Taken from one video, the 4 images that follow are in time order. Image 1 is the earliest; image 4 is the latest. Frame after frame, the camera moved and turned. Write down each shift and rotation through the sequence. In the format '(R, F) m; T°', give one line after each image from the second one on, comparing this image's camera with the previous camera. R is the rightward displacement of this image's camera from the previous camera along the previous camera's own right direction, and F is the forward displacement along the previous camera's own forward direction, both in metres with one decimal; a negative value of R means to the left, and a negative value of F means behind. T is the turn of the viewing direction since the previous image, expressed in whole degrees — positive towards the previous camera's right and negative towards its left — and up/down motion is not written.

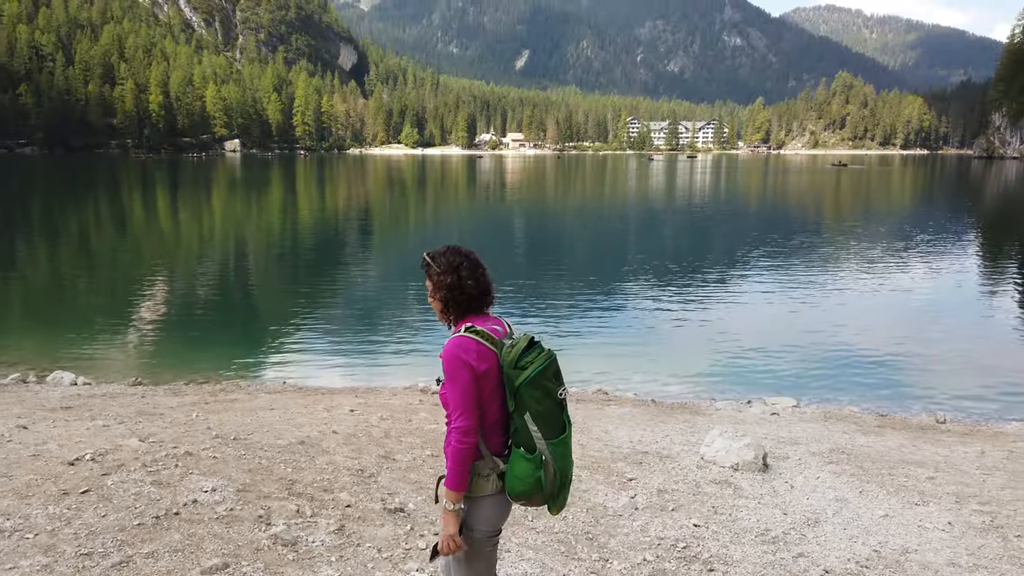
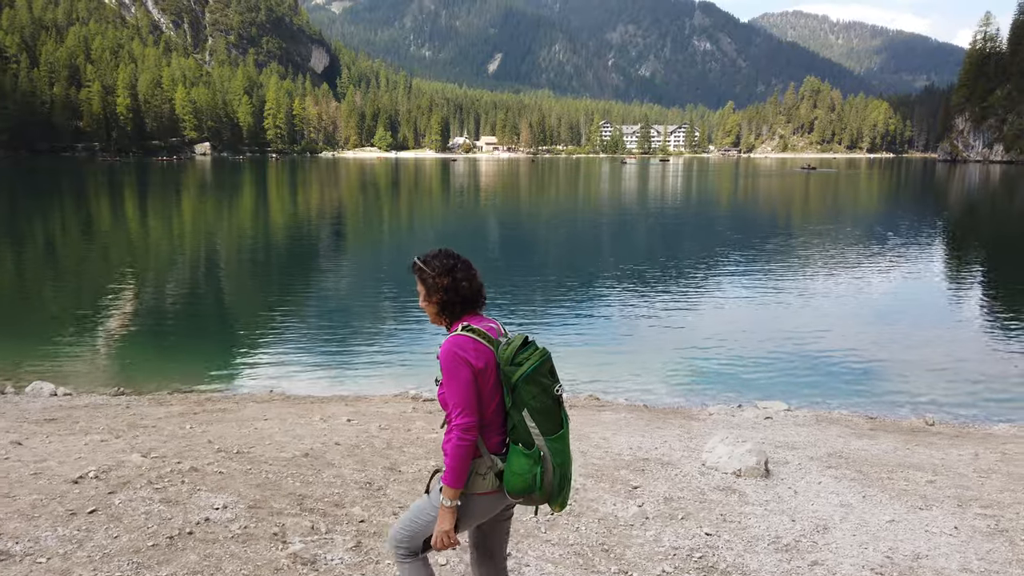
(-0.3, +0.1) m; +2°
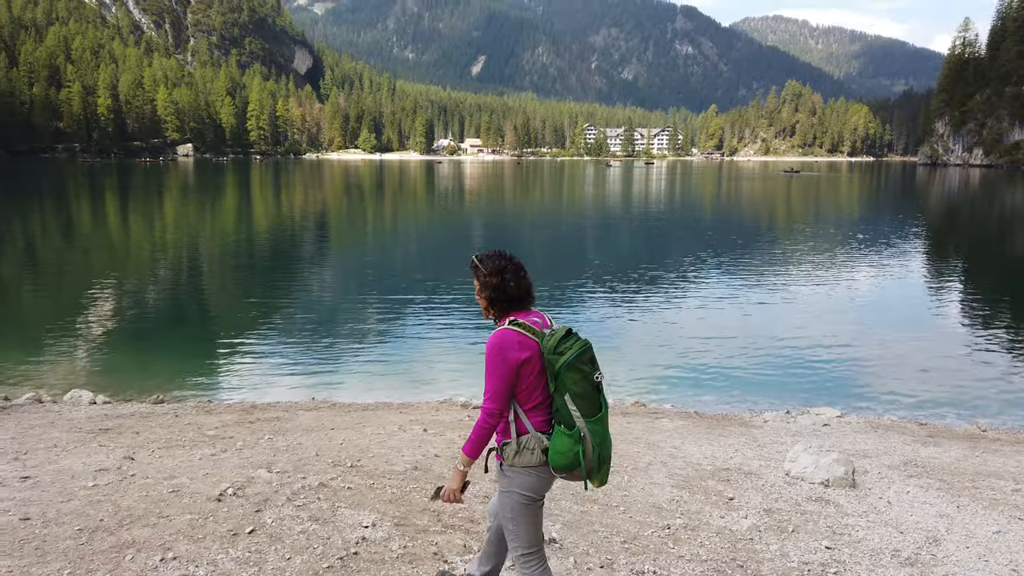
(-1.2, +0.1) m; +1°
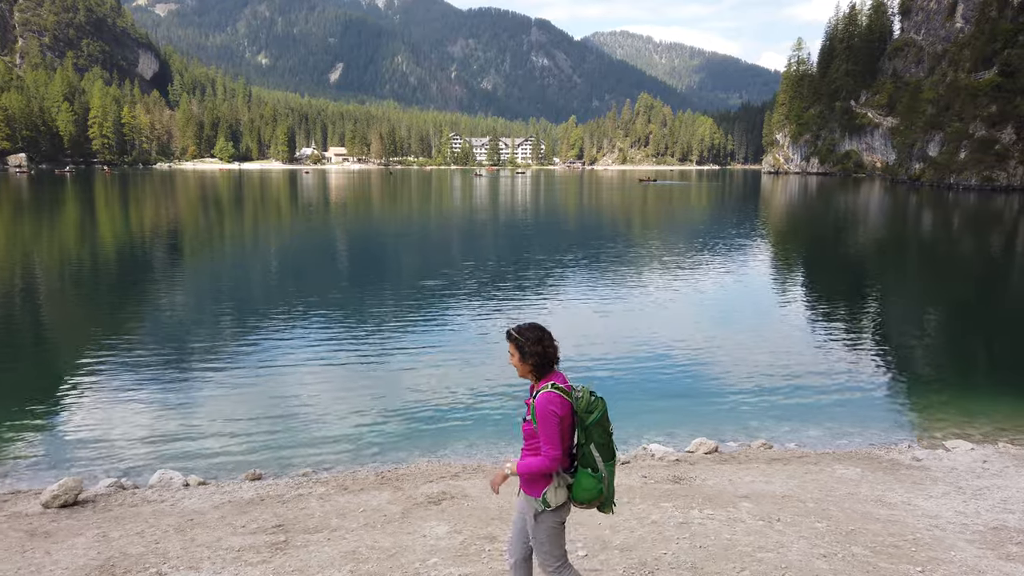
(-4.8, +0.9) m; +8°
